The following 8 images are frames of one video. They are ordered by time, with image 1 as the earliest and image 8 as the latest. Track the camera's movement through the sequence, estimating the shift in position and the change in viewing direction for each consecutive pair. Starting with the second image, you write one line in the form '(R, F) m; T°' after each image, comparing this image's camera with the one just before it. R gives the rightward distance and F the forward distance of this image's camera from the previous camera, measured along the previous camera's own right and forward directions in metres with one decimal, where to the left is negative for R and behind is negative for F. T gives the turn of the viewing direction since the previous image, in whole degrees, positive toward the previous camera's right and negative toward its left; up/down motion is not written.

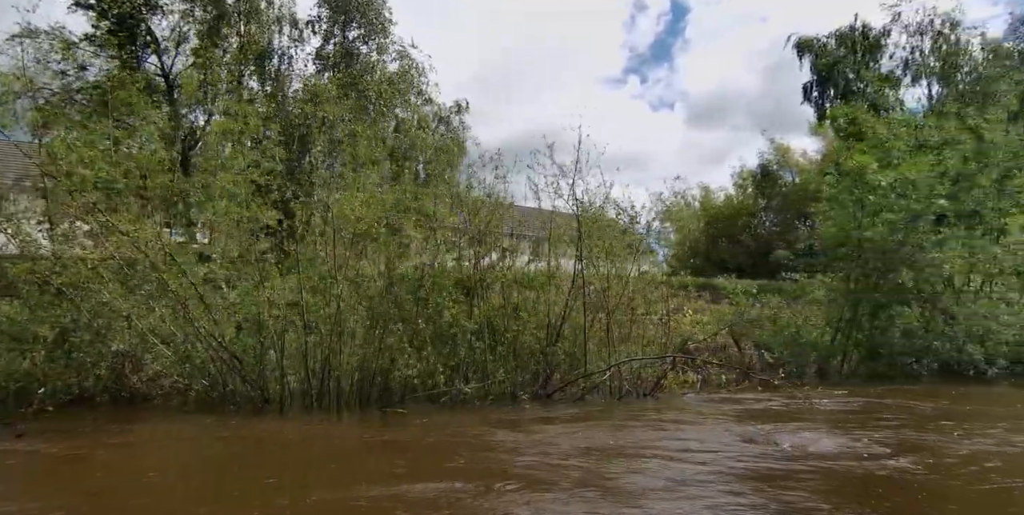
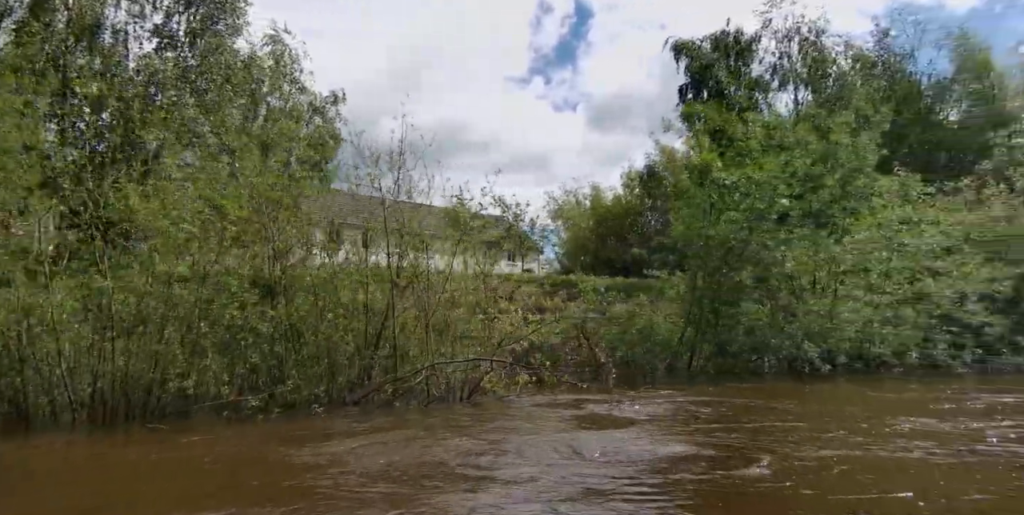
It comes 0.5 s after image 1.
(+1.5, +0.8) m; +7°
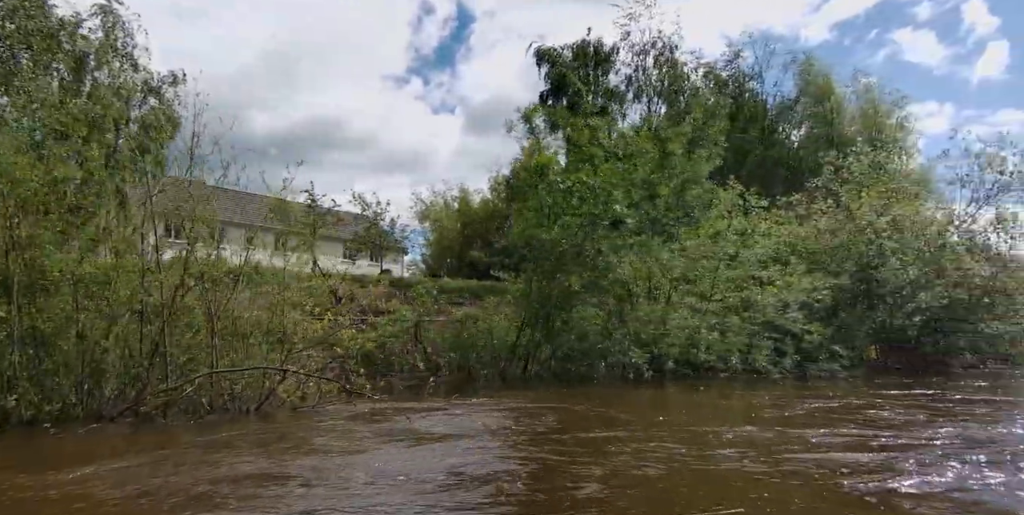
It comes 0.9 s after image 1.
(+1.1, +0.7) m; +10°
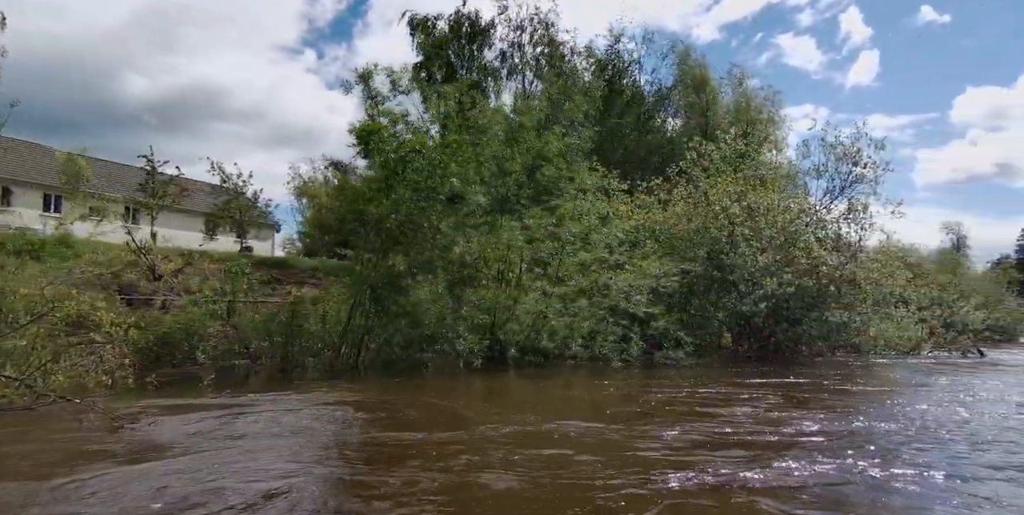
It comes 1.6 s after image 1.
(+1.5, +1.2) m; +8°
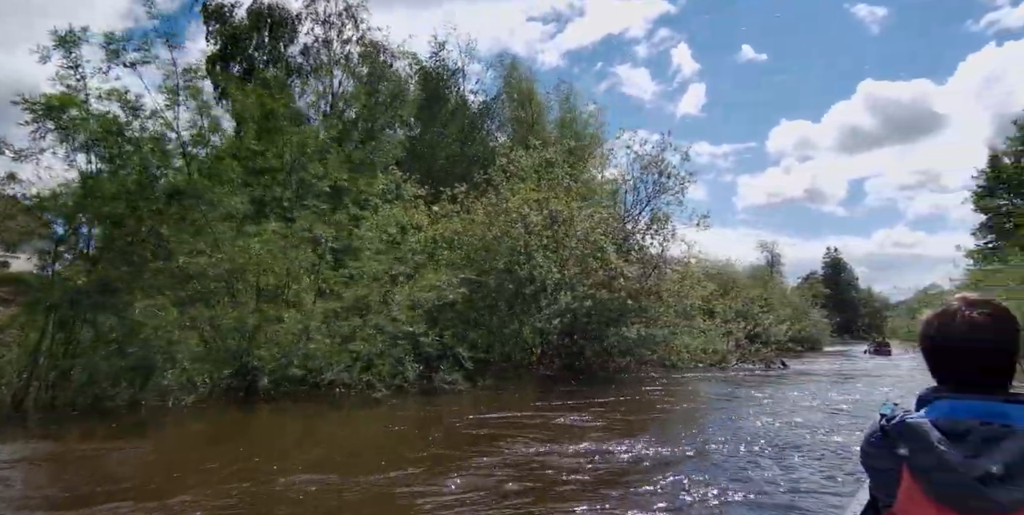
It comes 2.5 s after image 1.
(+1.9, +1.9) m; +12°
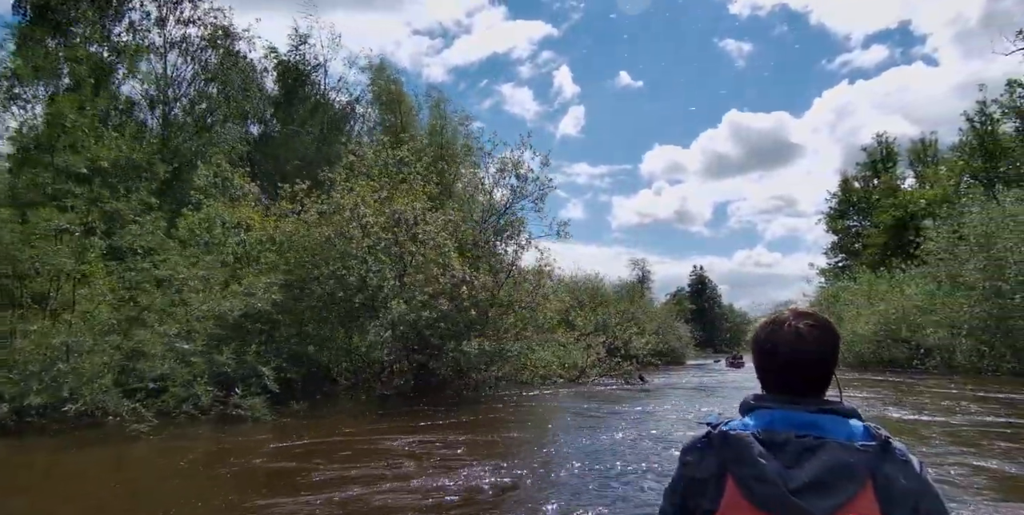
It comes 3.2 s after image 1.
(+1.0, +1.7) m; +10°
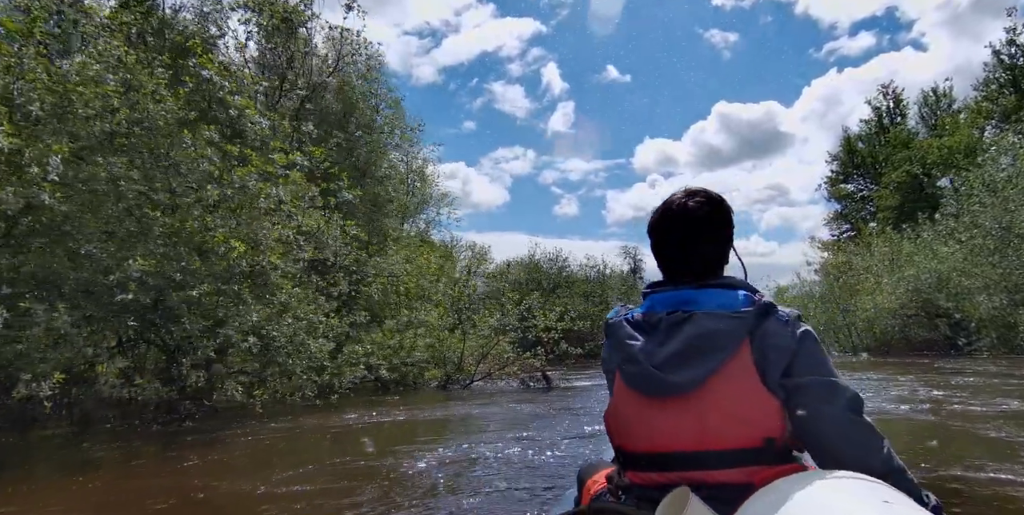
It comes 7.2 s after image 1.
(+3.2, +8.7) m; 0°
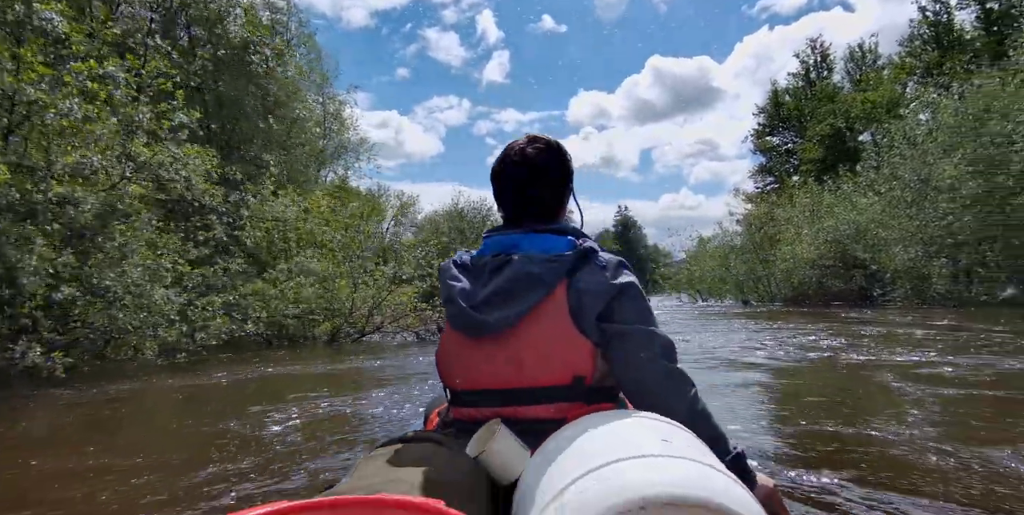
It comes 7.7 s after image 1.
(+0.6, +1.4) m; +5°
